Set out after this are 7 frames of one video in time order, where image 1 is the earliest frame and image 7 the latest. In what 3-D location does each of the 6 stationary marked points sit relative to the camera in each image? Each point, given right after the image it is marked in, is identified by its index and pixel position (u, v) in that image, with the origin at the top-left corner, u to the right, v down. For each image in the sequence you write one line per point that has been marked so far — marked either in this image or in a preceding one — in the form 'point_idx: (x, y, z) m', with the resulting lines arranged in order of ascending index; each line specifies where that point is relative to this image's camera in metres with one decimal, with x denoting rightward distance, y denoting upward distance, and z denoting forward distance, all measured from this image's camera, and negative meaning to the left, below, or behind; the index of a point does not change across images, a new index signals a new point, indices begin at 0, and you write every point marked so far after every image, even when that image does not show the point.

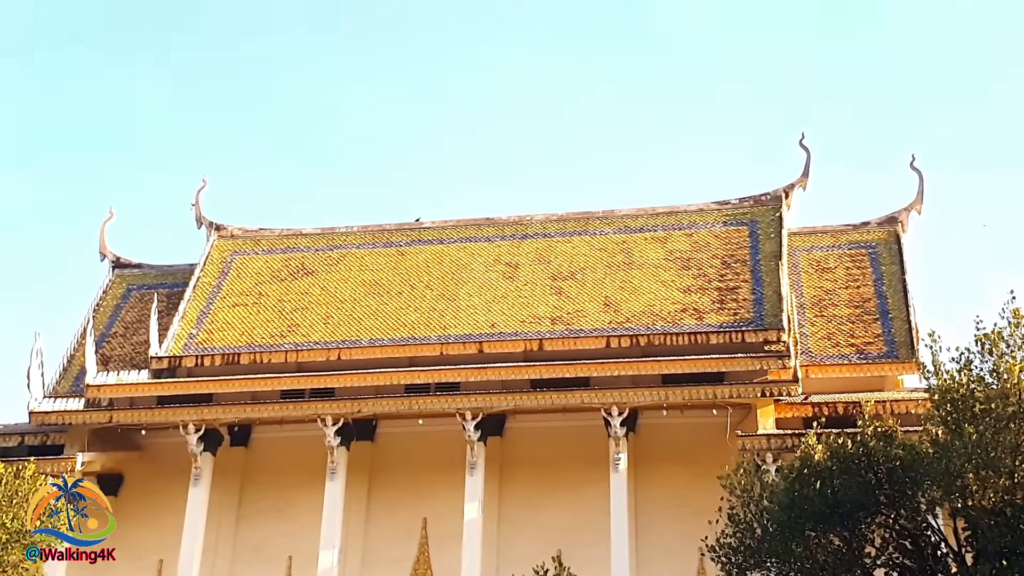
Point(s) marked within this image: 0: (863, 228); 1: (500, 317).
0: (+5.4, +0.9, +15.8) m
1: (-0.2, -0.4, +14.4) m
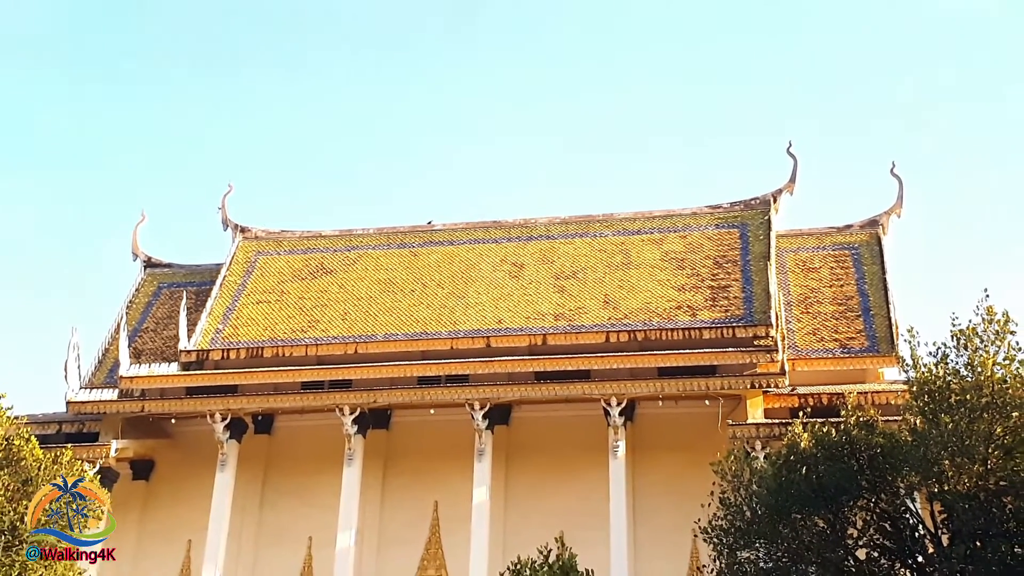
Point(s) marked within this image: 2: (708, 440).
0: (+5.5, +0.9, +16.7) m
1: (-0.1, -0.4, +15.4) m
2: (+2.9, -2.2, +15.0) m
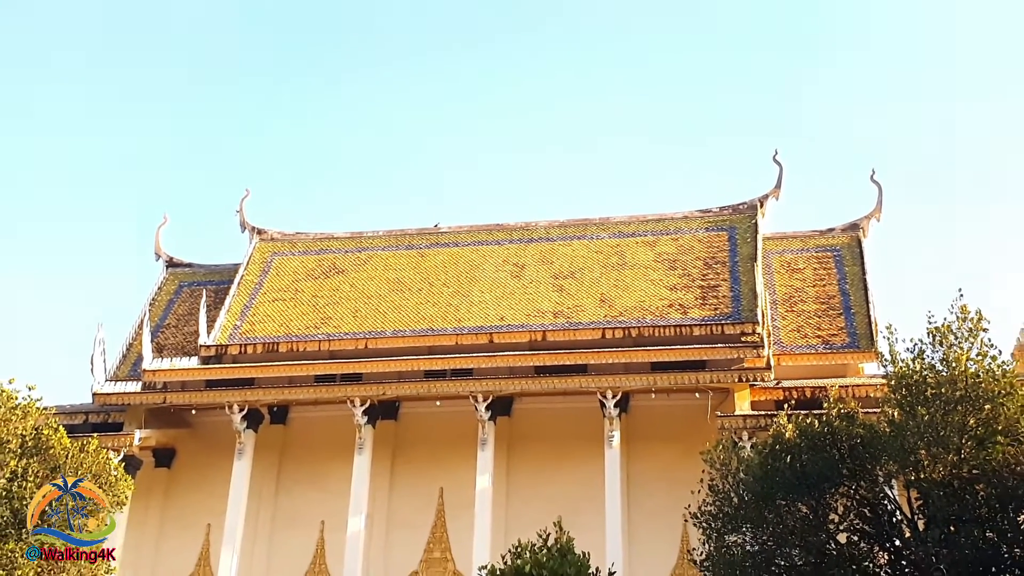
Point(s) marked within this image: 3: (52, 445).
0: (+5.5, +0.9, +17.6) m
1: (-0.1, -0.4, +16.3) m
2: (+2.9, -2.2, +15.9) m
3: (-6.5, -2.2, +14.1) m
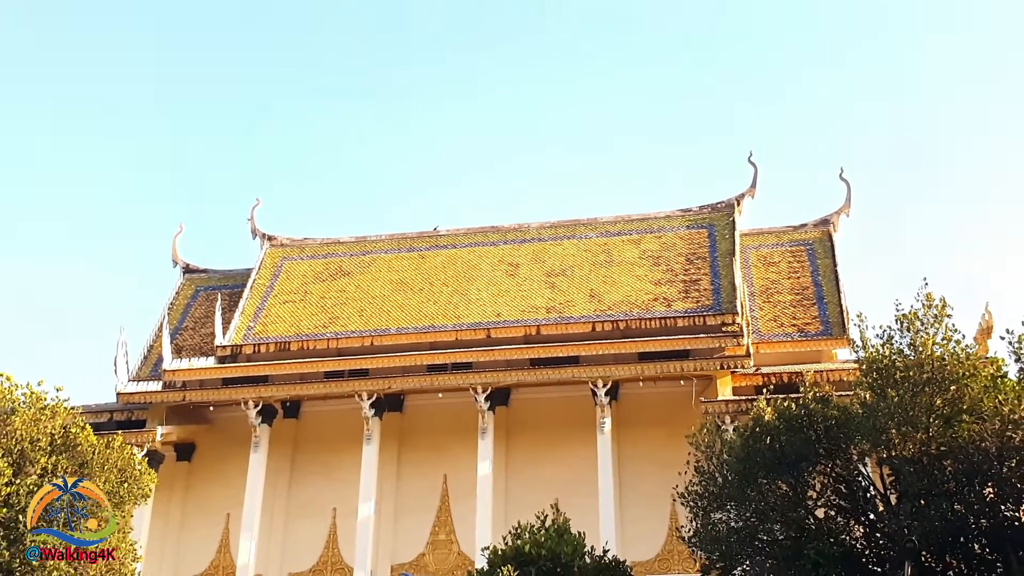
0: (+5.4, +1.1, +18.7) m
1: (-0.1, -0.3, +17.3) m
2: (+2.9, -2.1, +16.9) m
3: (-6.6, -2.3, +15.2) m
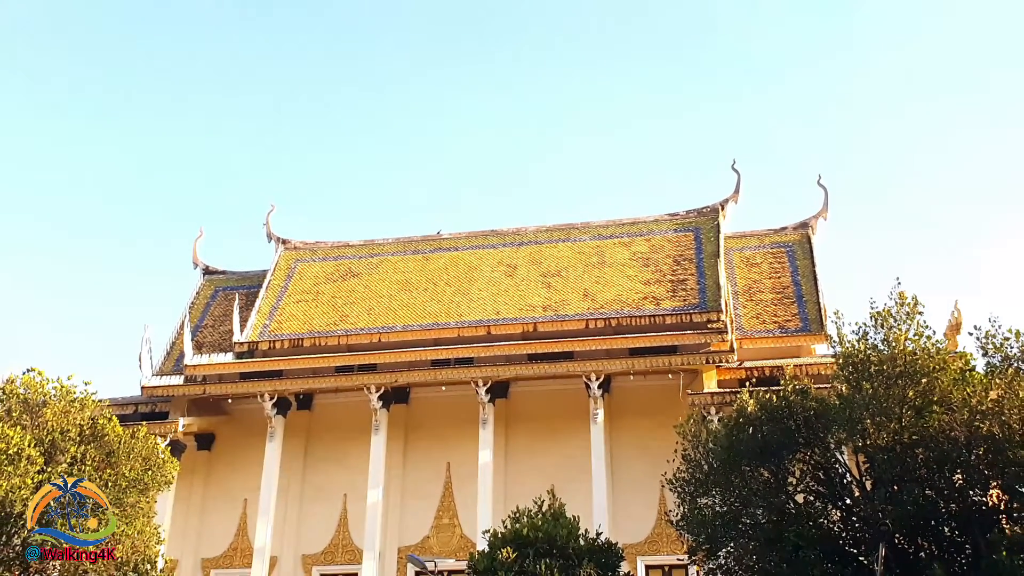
0: (+5.4, +1.1, +19.8) m
1: (-0.2, -0.3, +18.5) m
2: (+2.9, -2.1, +18.1) m
3: (-6.6, -2.3, +16.3) m
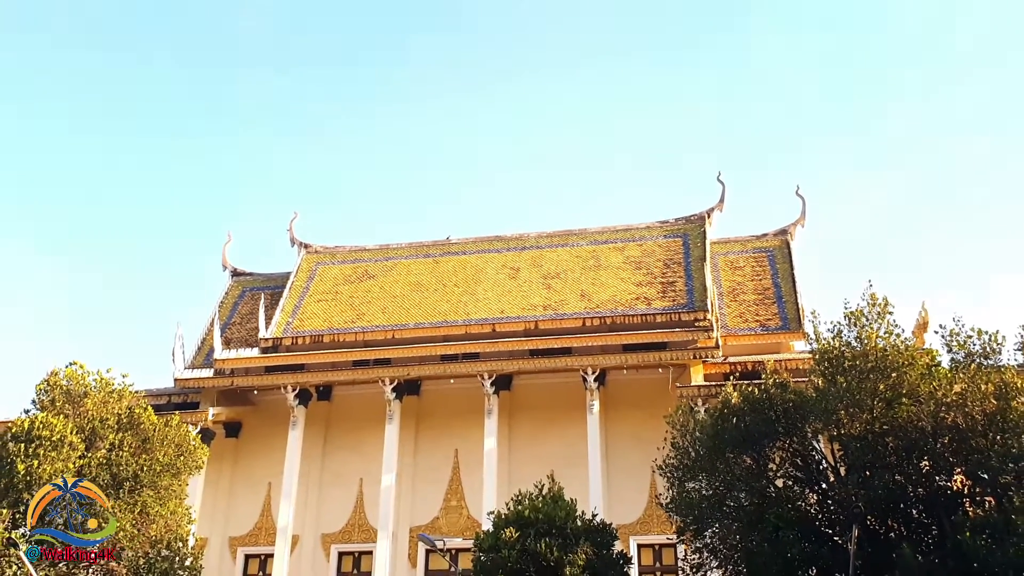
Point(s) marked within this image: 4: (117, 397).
0: (+5.4, +1.1, +21.3) m
1: (-0.1, -0.3, +20.1) m
2: (+2.9, -2.2, +19.6) m
3: (-6.5, -2.3, +18.0) m
4: (-7.1, -2.0, +18.2) m
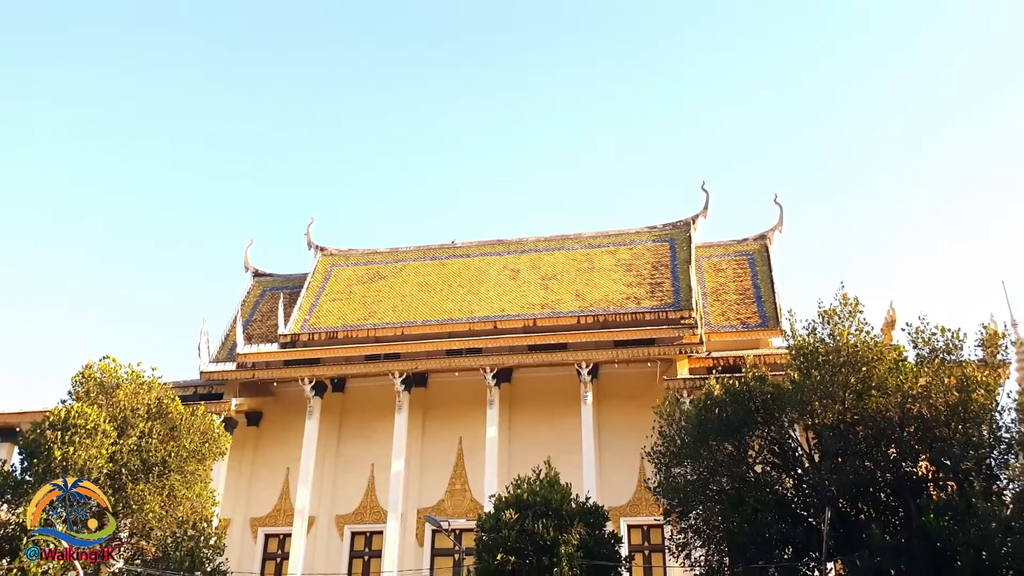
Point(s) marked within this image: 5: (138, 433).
0: (+5.4, +1.1, +22.9) m
1: (-0.1, -0.4, +21.7) m
2: (+2.9, -2.2, +21.2) m
3: (-6.6, -2.3, +19.6) m
4: (-7.1, -2.0, +19.8) m
5: (-6.9, -2.7, +19.1) m
